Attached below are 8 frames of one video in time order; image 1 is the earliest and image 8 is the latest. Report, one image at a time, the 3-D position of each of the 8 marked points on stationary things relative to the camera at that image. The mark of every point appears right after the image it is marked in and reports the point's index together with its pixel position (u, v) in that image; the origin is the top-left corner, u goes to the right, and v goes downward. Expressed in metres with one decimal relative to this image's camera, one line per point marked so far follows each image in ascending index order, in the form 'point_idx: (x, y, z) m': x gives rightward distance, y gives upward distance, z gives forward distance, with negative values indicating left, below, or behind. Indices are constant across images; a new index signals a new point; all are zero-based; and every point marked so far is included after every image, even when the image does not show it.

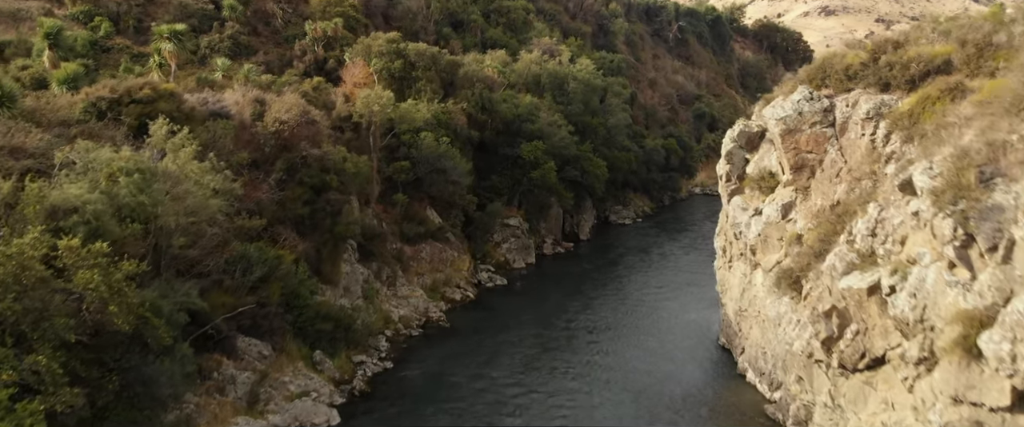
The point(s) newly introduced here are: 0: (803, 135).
0: (+7.0, +1.9, +19.5) m
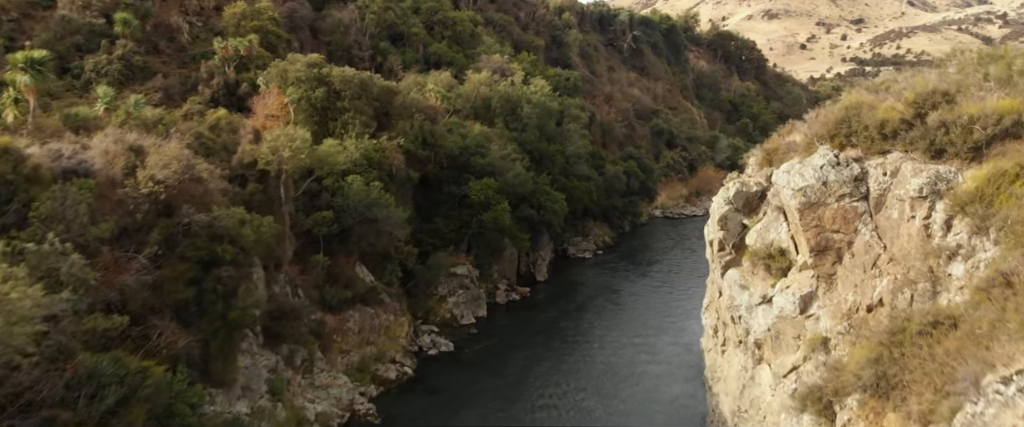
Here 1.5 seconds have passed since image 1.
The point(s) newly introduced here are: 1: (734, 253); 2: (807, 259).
0: (+5.9, +0.1, +15.2) m
1: (+5.2, -0.9, +19.0) m
2: (+5.8, -0.9, +15.8) m
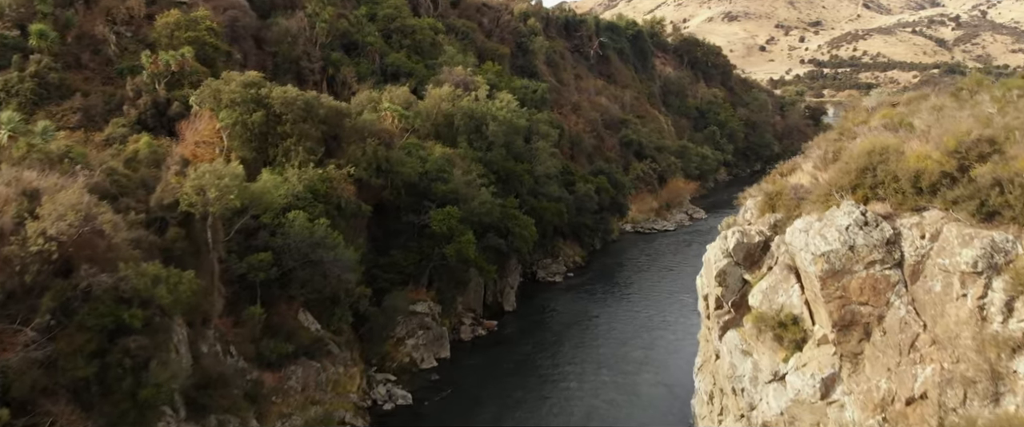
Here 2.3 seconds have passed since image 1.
0: (+5.4, -1.0, +12.8) m
1: (+4.5, -2.0, +16.5) m
2: (+5.2, -2.0, +13.3) m
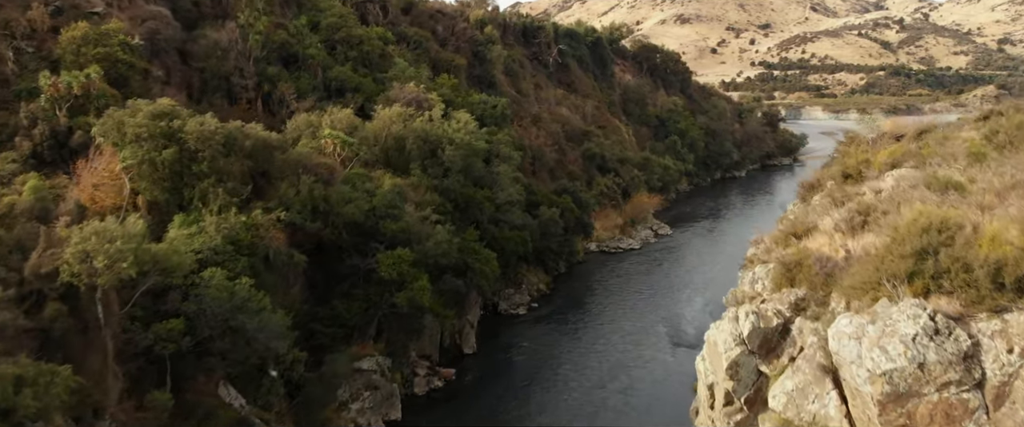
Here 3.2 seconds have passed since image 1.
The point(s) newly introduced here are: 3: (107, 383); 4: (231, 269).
0: (+4.9, -2.3, +9.9) m
1: (+3.9, -3.3, +13.5) m
2: (+4.7, -3.2, +10.4) m
3: (-8.1, -3.4, +16.2) m
4: (-6.6, -1.3, +19.2) m
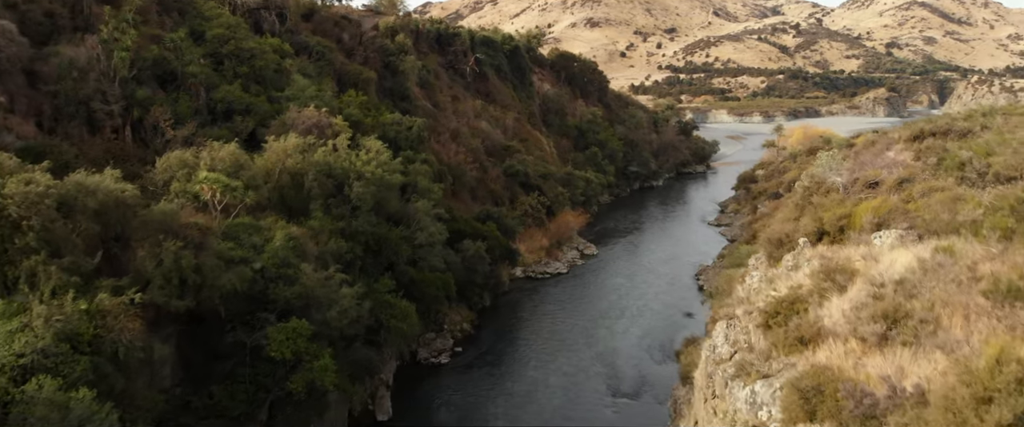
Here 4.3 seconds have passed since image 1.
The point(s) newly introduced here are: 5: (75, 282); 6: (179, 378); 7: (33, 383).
0: (+4.5, -3.7, +6.7) m
1: (+3.0, -4.7, +10.2) m
2: (+4.2, -4.7, +7.3) m
3: (-9.2, -5.0, +11.6) m
4: (-8.1, -2.9, +14.7) m
5: (-8.6, -1.3, +16.1) m
6: (-8.0, -4.0, +19.6) m
7: (-8.2, -3.0, +13.9) m
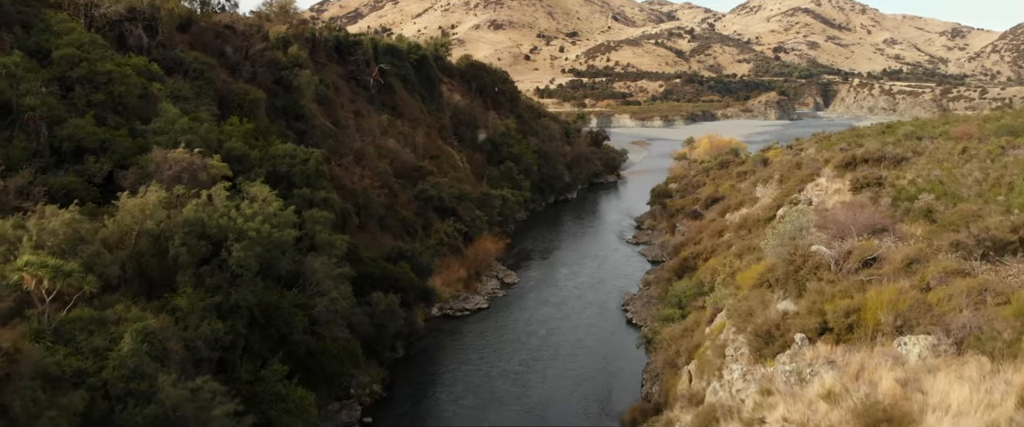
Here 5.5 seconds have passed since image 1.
0: (+4.6, -5.3, +3.2) m
1: (+2.7, -6.4, +6.5) m
2: (+4.3, -6.3, +3.7) m
3: (-9.5, -6.9, +6.4) m
4: (-8.8, -4.8, +9.7) m
5: (-9.6, -3.2, +11.0) m
6: (-9.3, -5.9, +14.5) m
7: (-8.9, -4.9, +8.9) m
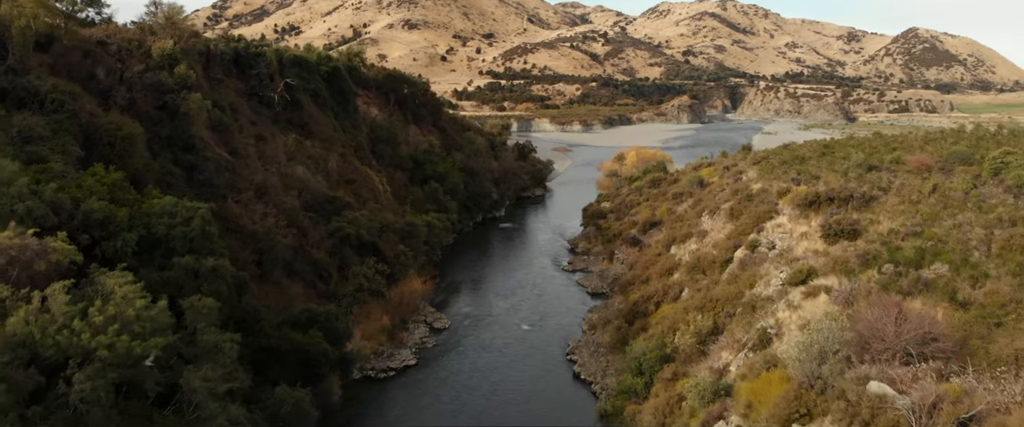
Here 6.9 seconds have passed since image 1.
0: (+5.4, -7.3, -1.2) m
1: (+3.3, -8.4, +1.9) m
2: (+5.1, -8.3, -0.7) m
3: (-8.9, -9.1, +0.5) m
4: (-8.6, -7.0, +3.8) m
5: (-9.5, -5.4, +5.1) m
6: (-9.5, -8.1, +8.6) m
7: (-8.6, -7.1, +3.0) m
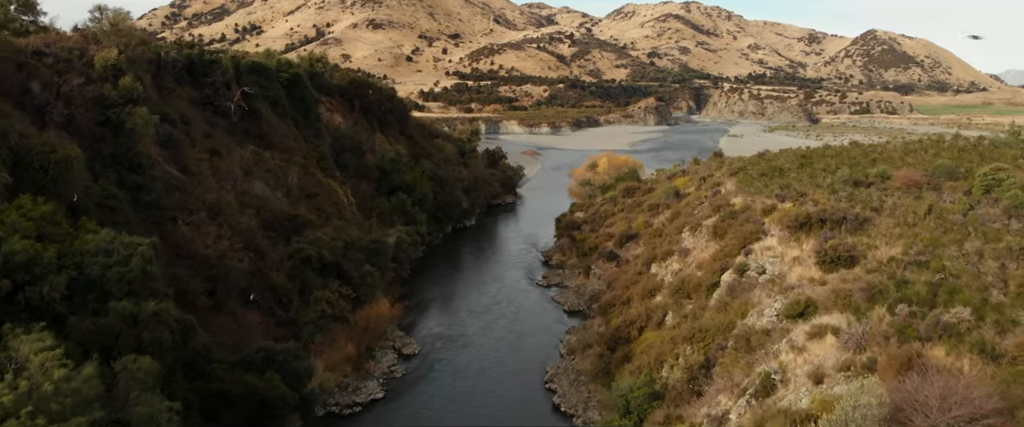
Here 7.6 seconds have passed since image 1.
0: (+6.0, -8.3, -3.2) m
1: (+3.7, -9.4, -0.2) m
2: (+5.6, -9.3, -2.8) m
3: (-8.4, -10.2, -2.1) m
4: (-8.2, -8.0, +1.2) m
5: (-9.2, -6.4, +2.4) m
6: (-9.4, -9.2, +5.9) m
7: (-8.2, -8.1, +0.4) m
